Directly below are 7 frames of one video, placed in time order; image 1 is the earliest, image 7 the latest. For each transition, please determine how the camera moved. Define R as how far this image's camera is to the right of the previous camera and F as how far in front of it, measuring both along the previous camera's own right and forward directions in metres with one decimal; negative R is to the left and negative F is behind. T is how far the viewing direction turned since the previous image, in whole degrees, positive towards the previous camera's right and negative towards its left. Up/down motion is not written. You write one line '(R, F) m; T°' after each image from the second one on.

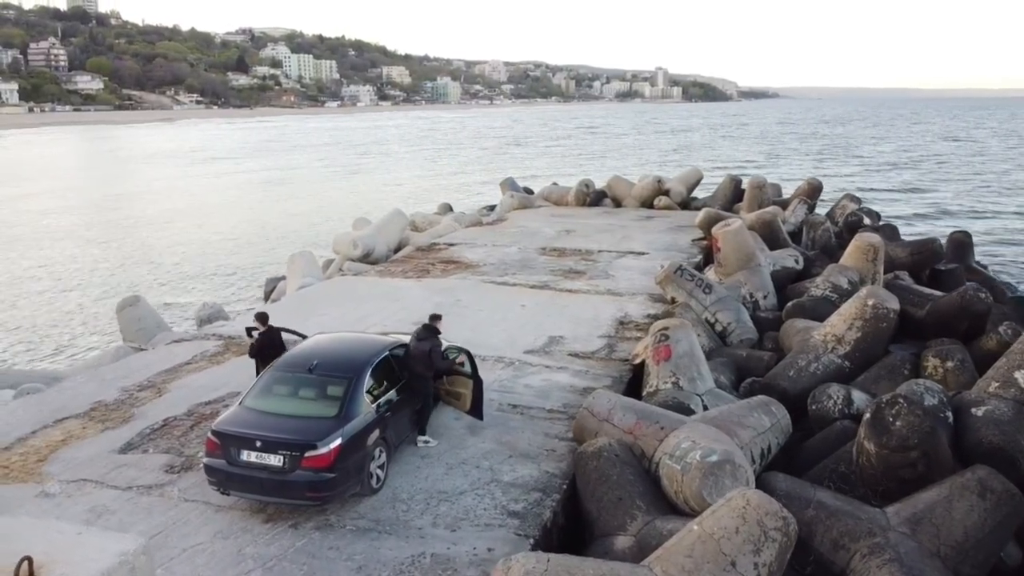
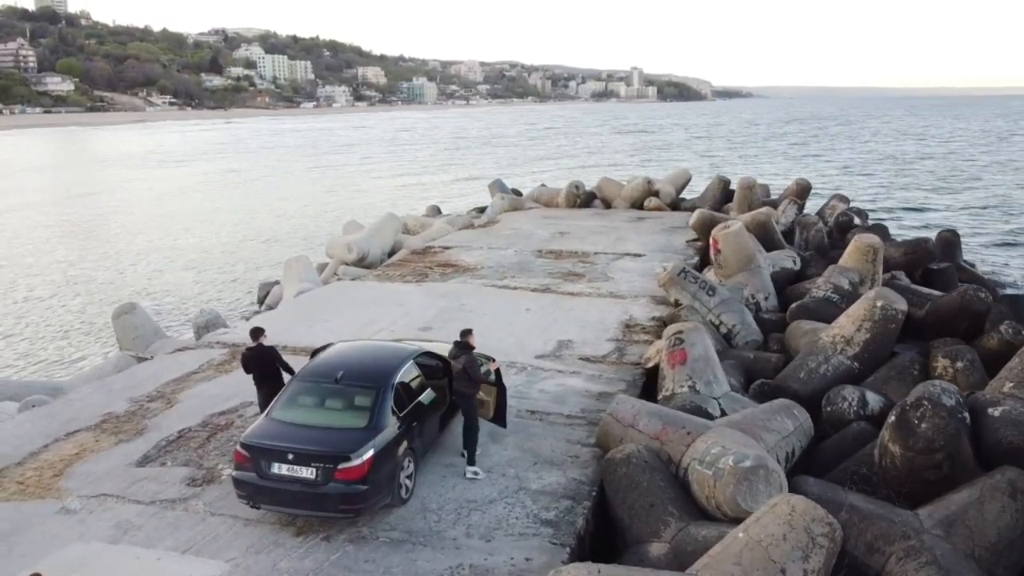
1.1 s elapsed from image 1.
(-0.5, 0.0) m; +2°
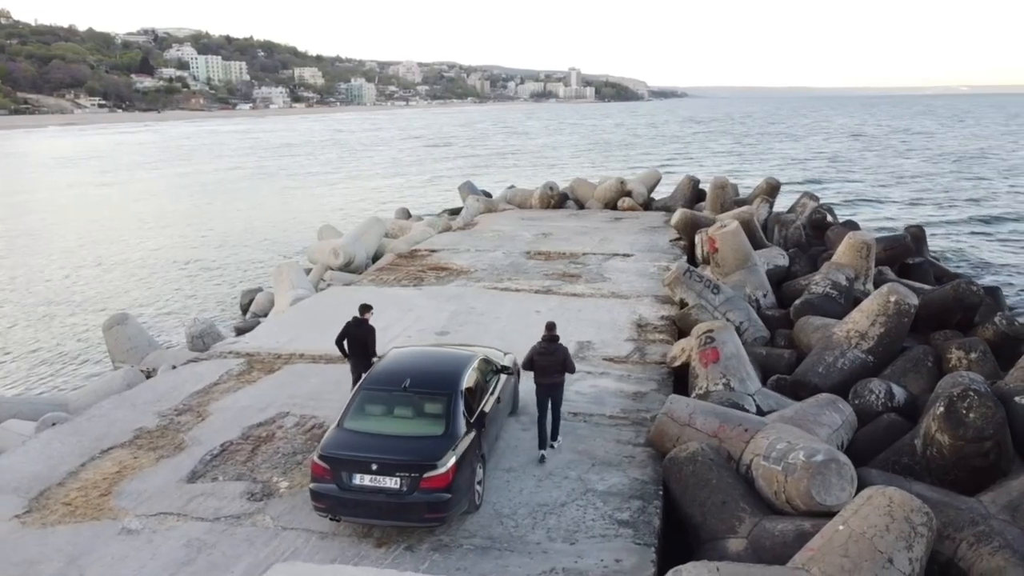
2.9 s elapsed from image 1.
(-1.1, 0.0) m; +4°
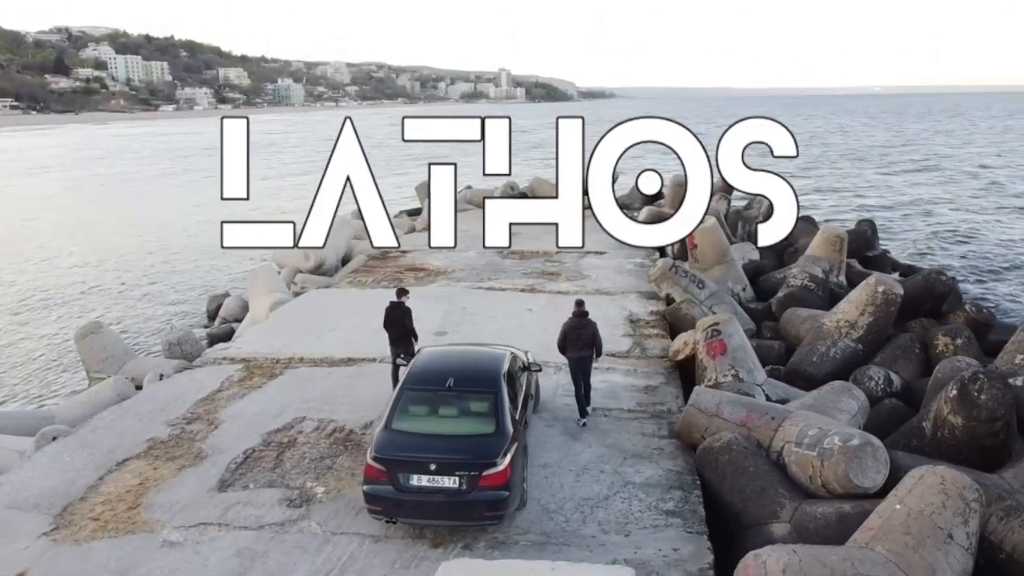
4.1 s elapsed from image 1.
(-1.0, 0.0) m; +5°
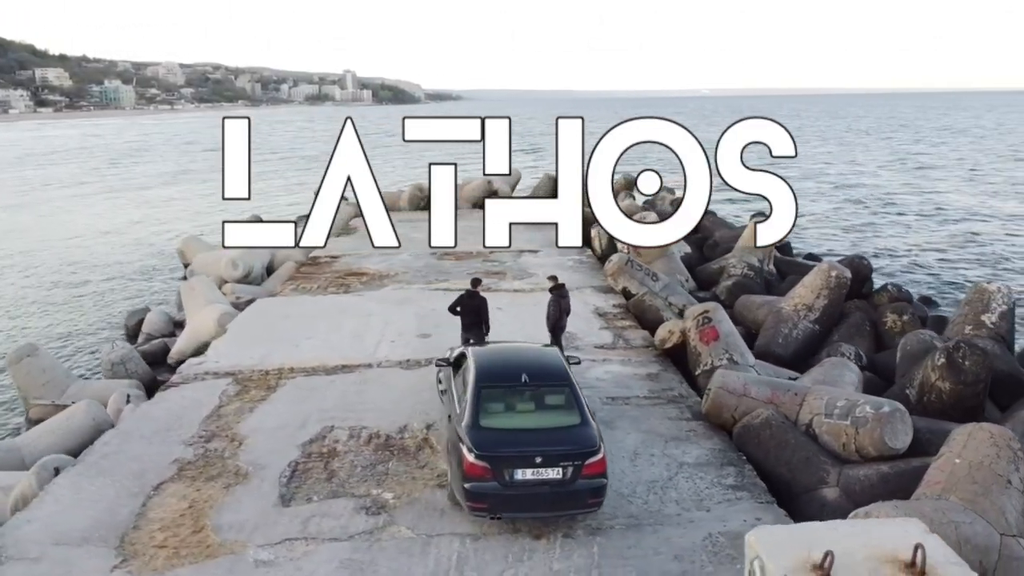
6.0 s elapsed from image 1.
(-1.9, 0.0) m; +10°
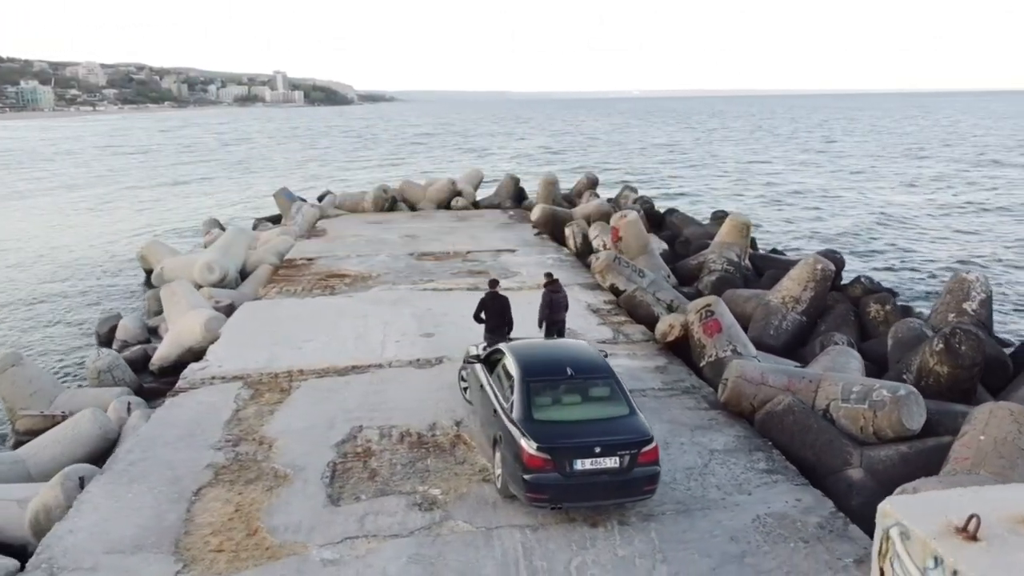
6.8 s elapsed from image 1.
(-1.0, -0.1) m; +4°
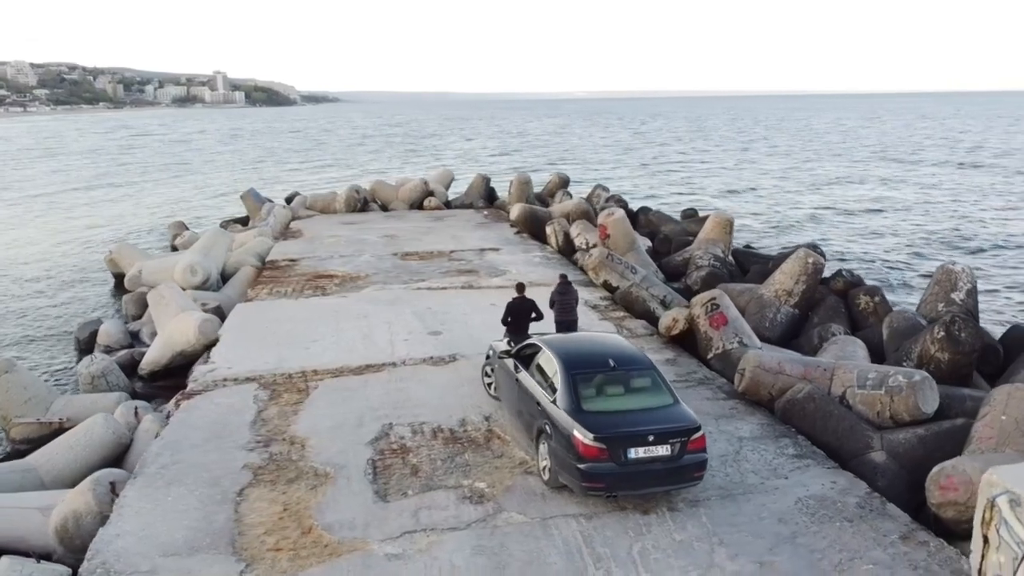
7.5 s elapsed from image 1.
(-0.9, -0.1) m; +4°
